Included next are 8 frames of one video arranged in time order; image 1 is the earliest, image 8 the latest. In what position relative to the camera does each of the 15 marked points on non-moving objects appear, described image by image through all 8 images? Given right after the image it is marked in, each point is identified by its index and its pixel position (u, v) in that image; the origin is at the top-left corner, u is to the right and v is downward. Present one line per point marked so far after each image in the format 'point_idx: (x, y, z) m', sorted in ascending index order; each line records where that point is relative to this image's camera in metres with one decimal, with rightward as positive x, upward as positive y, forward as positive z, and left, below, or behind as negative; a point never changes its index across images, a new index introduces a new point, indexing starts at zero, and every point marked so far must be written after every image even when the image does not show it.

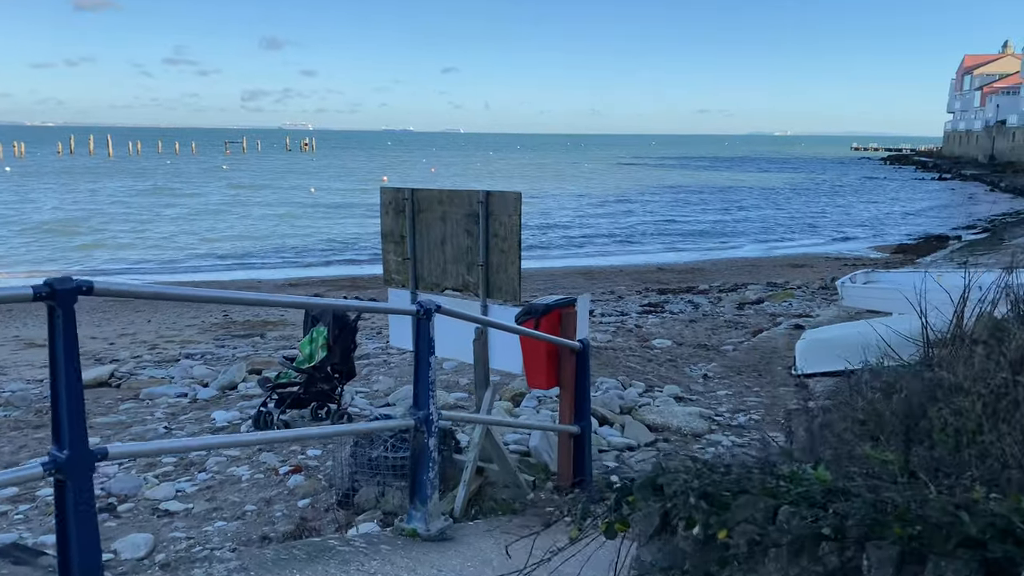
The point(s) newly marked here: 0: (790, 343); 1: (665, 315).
0: (+3.7, -0.7, +11.1) m
1: (+2.7, -0.5, +14.5) m
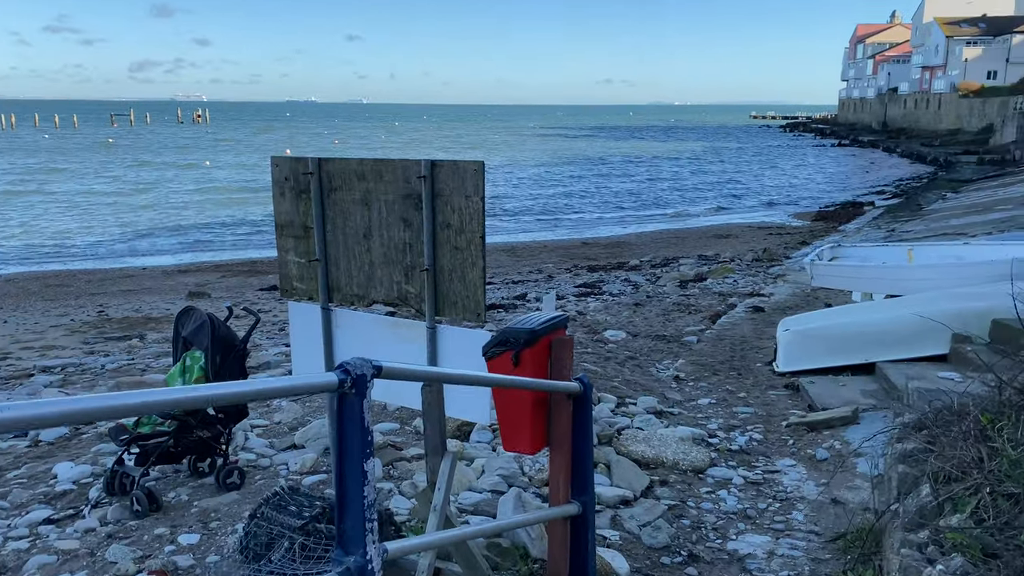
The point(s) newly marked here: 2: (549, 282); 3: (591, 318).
0: (+2.9, -0.4, +9.8) m
1: (+1.5, -0.2, +13.1) m
2: (+0.7, +0.1, +16.1) m
3: (+1.1, -0.4, +11.0) m
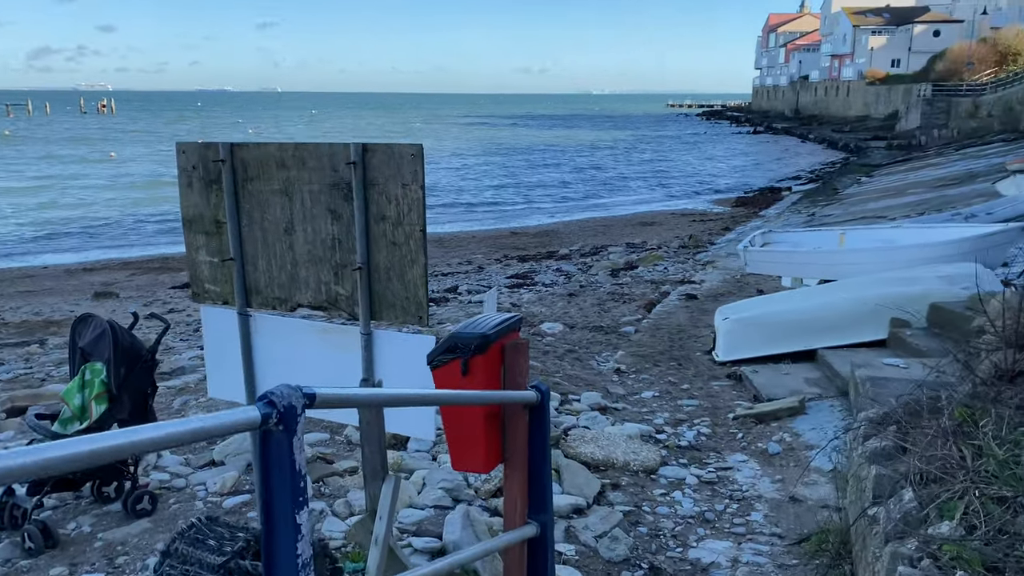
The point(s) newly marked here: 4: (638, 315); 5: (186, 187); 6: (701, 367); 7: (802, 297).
0: (+2.1, -0.3, +9.7) m
1: (+0.4, 0.0, +12.8) m
2: (-0.6, +0.3, +15.7) m
3: (+0.2, -0.3, +10.7) m
4: (+1.5, -0.3, +10.0) m
5: (-1.4, +0.4, +3.7) m
6: (+1.7, -0.7, +7.6) m
7: (+2.8, -0.1, +7.9) m
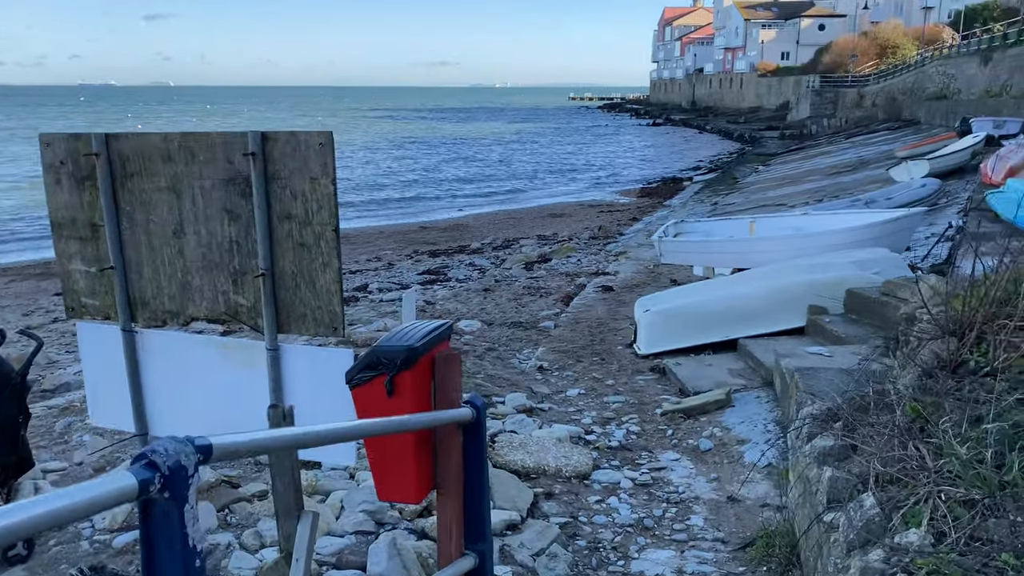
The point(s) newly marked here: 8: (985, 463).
0: (+1.2, -0.2, +9.5) m
1: (-0.9, 0.0, +12.4) m
2: (-2.3, +0.3, +15.2) m
3: (-0.9, -0.3, +10.4) m
4: (+0.5, -0.3, +9.8) m
5: (-1.7, +0.4, +3.2) m
6: (+1.0, -0.7, +7.4) m
7: (+2.0, 0.0, +7.9) m
8: (+1.5, -0.6, +2.7) m
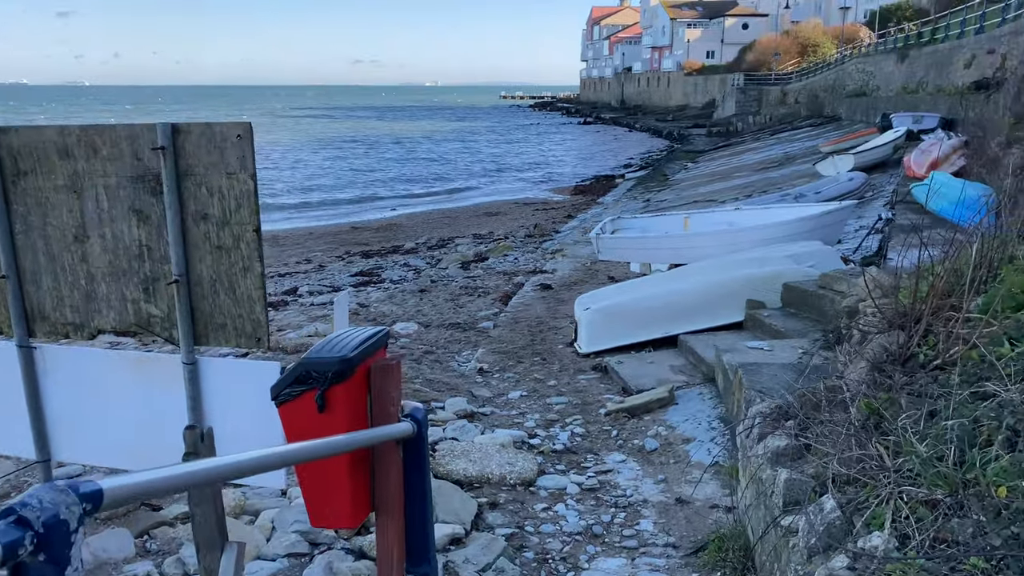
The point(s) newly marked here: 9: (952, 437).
0: (+0.5, -0.2, +9.4) m
1: (-1.8, 0.0, +12.1) m
2: (-3.4, +0.3, +14.8) m
3: (-1.7, -0.3, +10.1) m
4: (-0.2, -0.2, +9.6) m
5: (-2.0, +0.3, +2.8) m
6: (+0.5, -0.6, +7.3) m
7: (+1.4, +0.1, +7.8) m
8: (+1.4, -0.5, +2.6) m
9: (+1.4, -0.5, +2.6) m
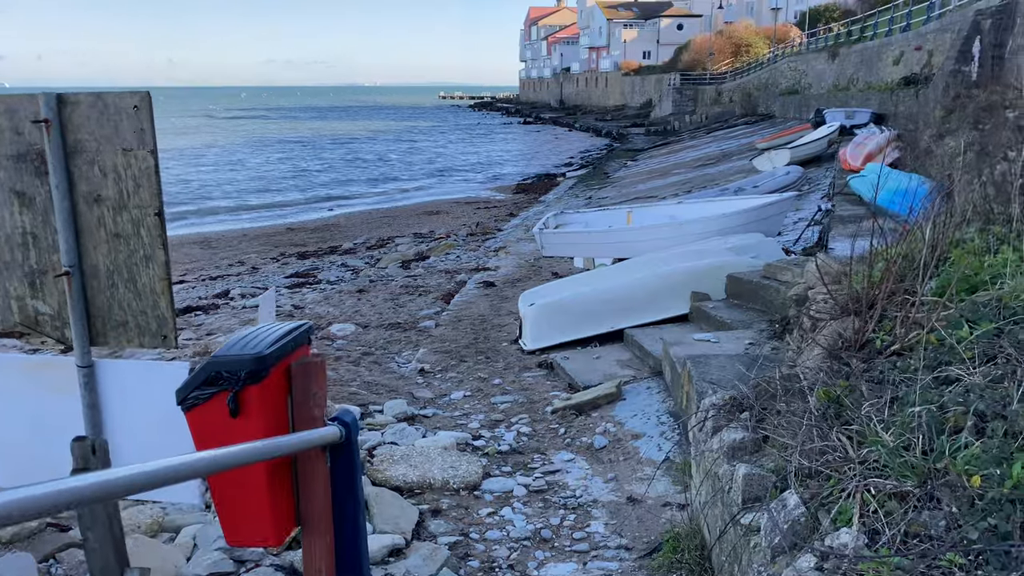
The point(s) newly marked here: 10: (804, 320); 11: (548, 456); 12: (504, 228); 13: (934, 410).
0: (-0.2, -0.2, +9.2) m
1: (-2.7, 0.0, +11.7) m
2: (-4.4, +0.2, +14.3) m
3: (-2.4, -0.3, +9.7) m
4: (-0.9, -0.2, +9.3) m
5: (-2.2, +0.3, +2.5) m
6: (0.0, -0.6, +7.1) m
7: (+0.8, +0.1, +7.7) m
8: (+1.2, -0.5, +2.5) m
9: (+1.2, -0.4, +2.5) m
10: (+1.5, -0.2, +4.3) m
11: (+0.2, -1.0, +4.9) m
12: (-0.2, +1.3, +18.6) m
13: (+1.3, -0.4, +2.5) m
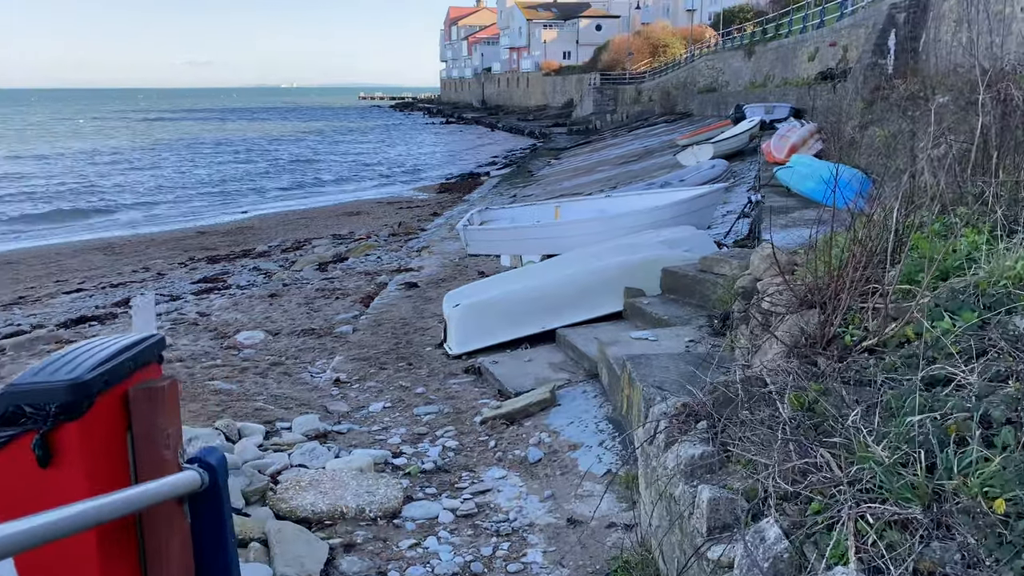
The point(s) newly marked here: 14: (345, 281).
0: (-1.0, -0.2, +8.6) m
1: (-3.7, -0.1, +11.0) m
2: (-5.7, +0.1, +13.4) m
3: (-3.2, -0.4, +8.9) m
4: (-1.7, -0.2, +8.7) m
5: (-2.4, +0.3, +1.8) m
6: (-0.6, -0.6, +6.6) m
7: (+0.2, +0.1, +7.2) m
8: (+1.0, -0.4, +2.1) m
9: (+1.0, -0.4, +2.1) m
10: (+1.1, -0.1, +3.9) m
11: (-0.2, -1.0, +4.4) m
12: (-1.9, +1.3, +18.0) m
13: (+1.1, -0.3, +2.1) m
14: (-2.2, +0.1, +11.0) m
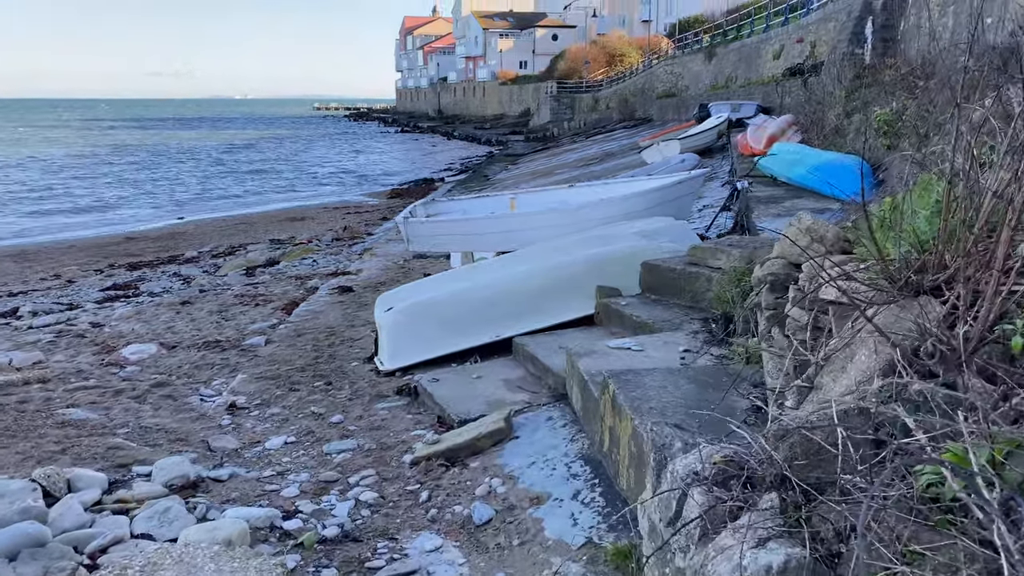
0: (-1.4, -0.2, +7.3) m
1: (-4.2, -0.2, +9.5) m
2: (-6.3, 0.0, +11.8) m
3: (-3.6, -0.4, +7.5) m
4: (-2.1, -0.3, +7.3) m
5: (-2.5, +0.4, +0.4) m
6: (-1.0, -0.6, +5.2) m
7: (-0.2, +0.1, +5.9) m
8: (+0.9, -0.4, +0.8) m
9: (+0.9, -0.3, +0.9) m
10: (+0.9, -0.1, +2.7) m
11: (-0.4, -0.9, +3.1) m
12: (-2.8, +1.1, +16.7) m
13: (+1.0, -0.3, +0.9) m
14: (-2.8, 0.0, +9.6) m
